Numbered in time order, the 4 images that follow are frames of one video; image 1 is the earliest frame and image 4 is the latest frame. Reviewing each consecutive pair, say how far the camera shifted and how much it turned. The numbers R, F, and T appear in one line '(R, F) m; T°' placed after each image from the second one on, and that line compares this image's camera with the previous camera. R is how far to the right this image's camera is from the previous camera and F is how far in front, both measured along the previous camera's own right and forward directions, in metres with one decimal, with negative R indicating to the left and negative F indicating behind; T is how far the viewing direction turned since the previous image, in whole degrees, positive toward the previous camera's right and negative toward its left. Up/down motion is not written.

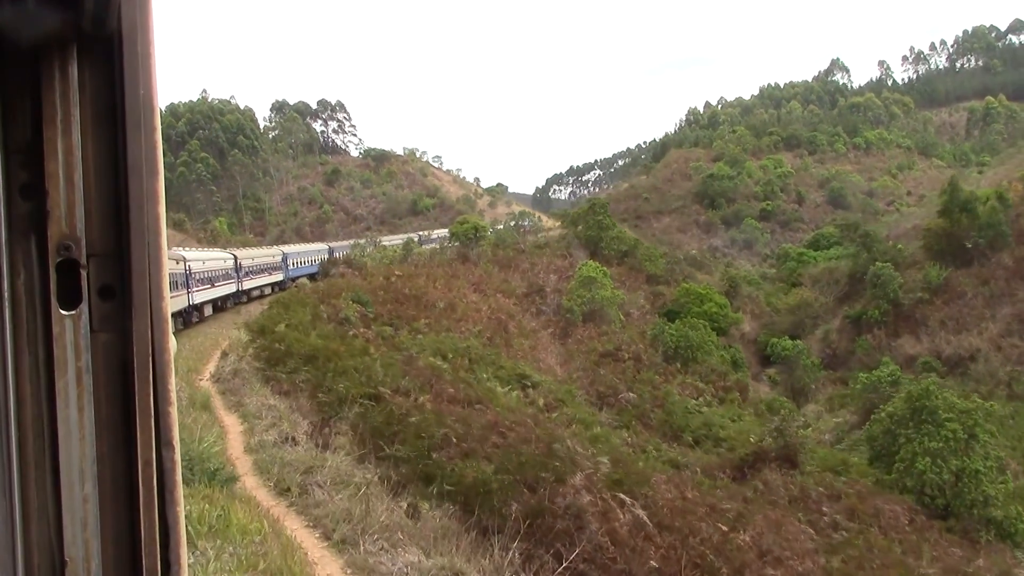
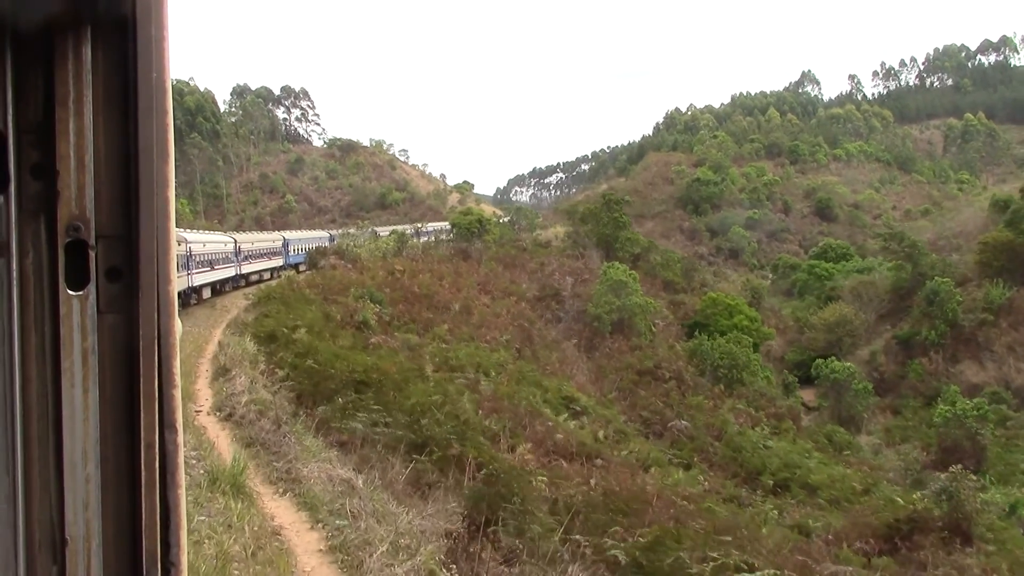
(-2.1, +3.4) m; +3°
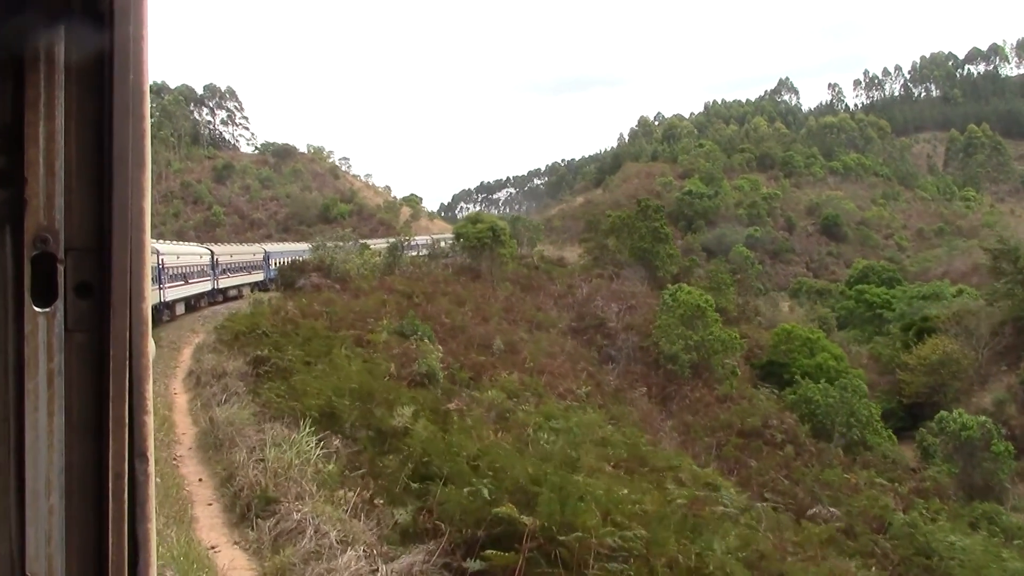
(-2.9, +5.7) m; +5°
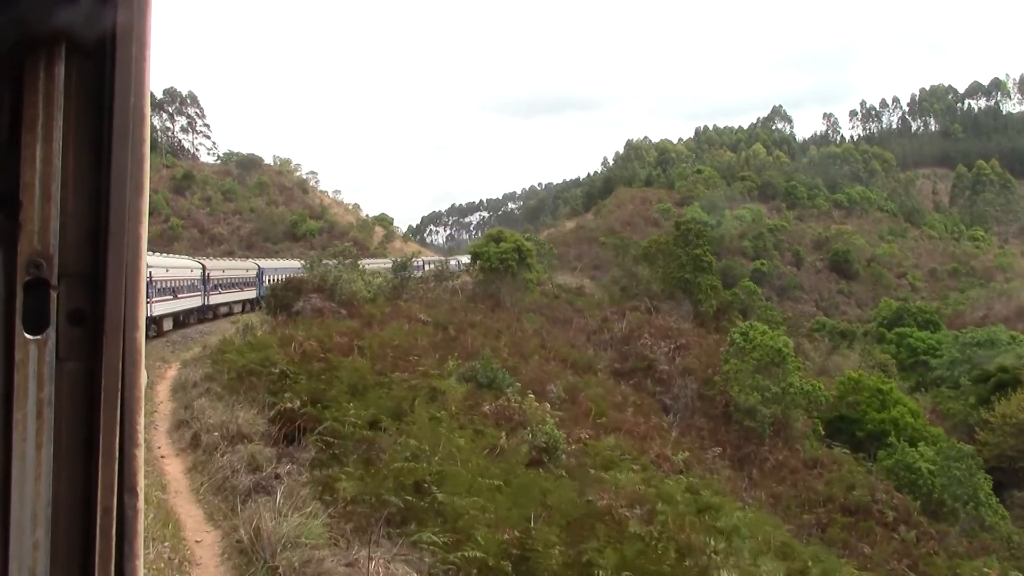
(-2.0, +3.1) m; +3°
